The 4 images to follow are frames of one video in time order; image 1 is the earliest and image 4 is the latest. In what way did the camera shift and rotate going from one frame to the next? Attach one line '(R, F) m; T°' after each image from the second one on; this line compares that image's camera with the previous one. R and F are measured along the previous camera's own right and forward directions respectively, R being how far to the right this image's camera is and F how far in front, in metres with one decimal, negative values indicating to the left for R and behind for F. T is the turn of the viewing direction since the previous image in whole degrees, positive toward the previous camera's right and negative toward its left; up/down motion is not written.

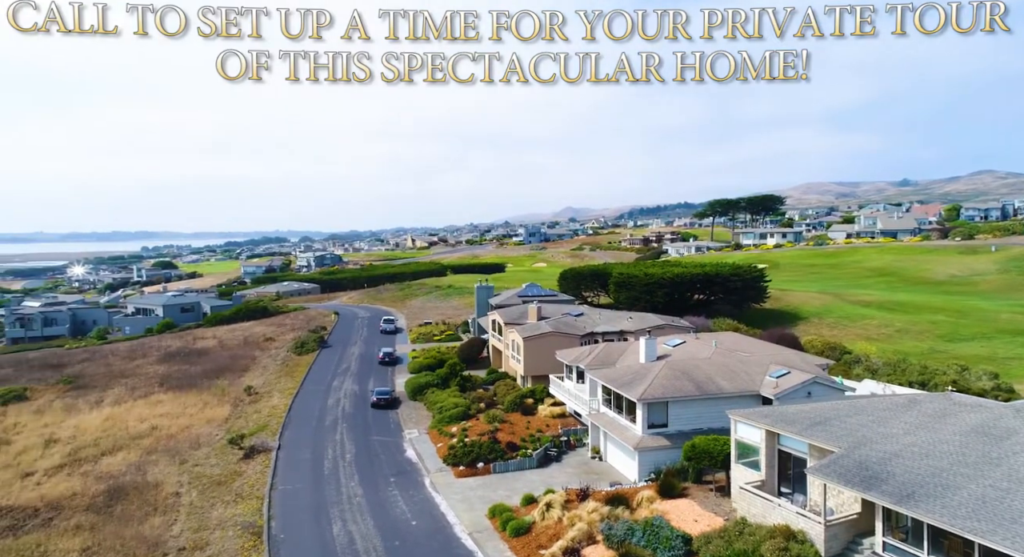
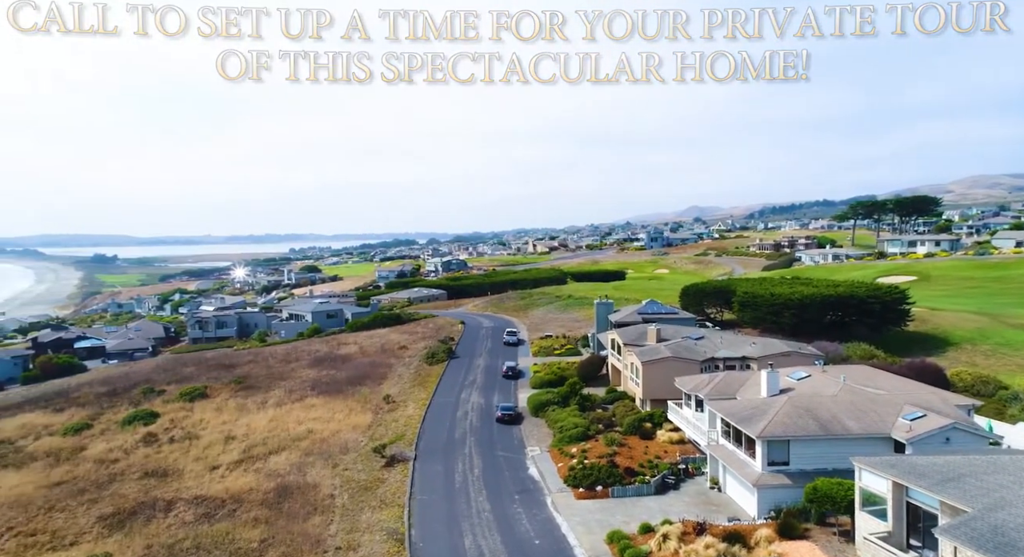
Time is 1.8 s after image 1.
(-0.2, -1.1) m; -9°
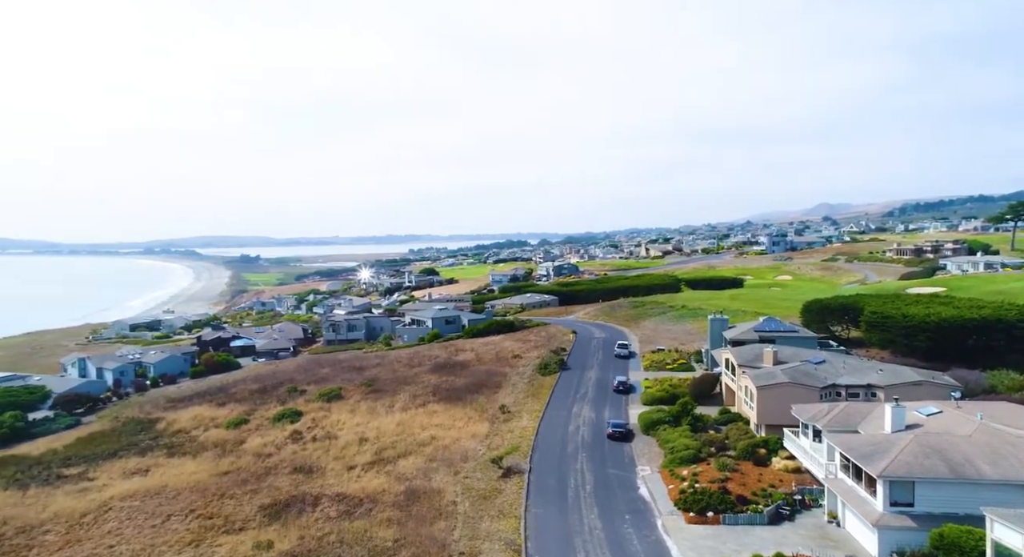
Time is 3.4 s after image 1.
(-0.3, -0.8) m; -8°
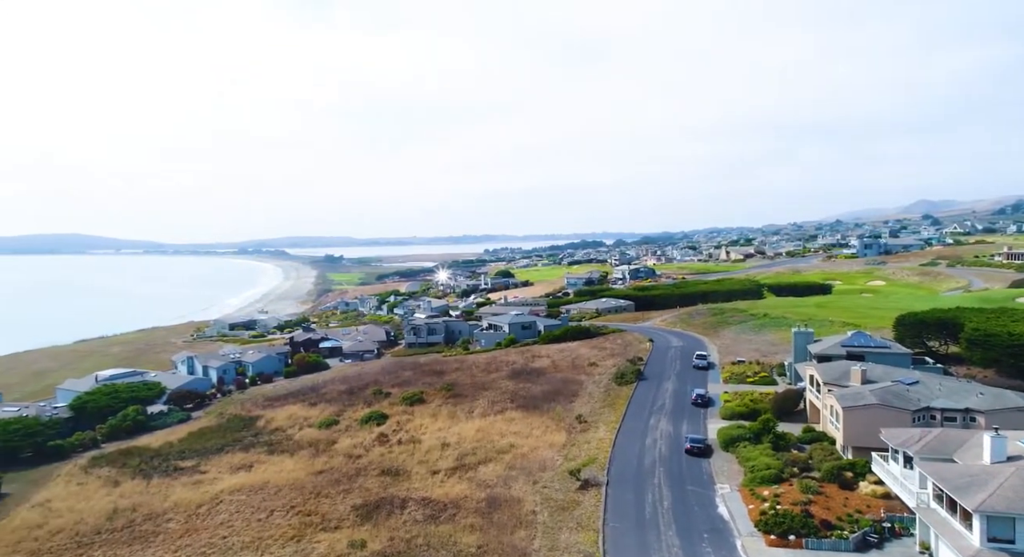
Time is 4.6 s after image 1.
(-0.3, -0.2) m; -5°
